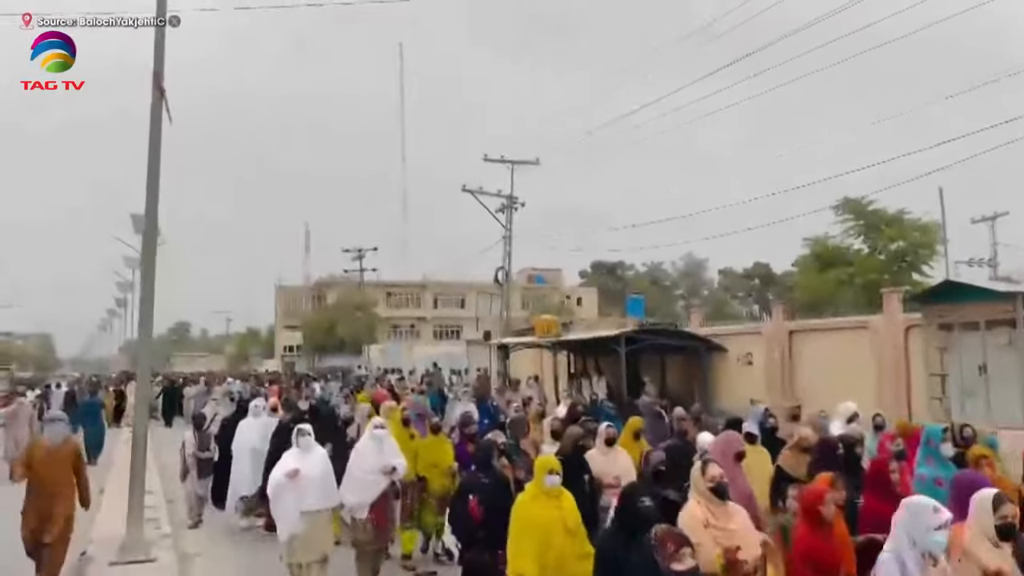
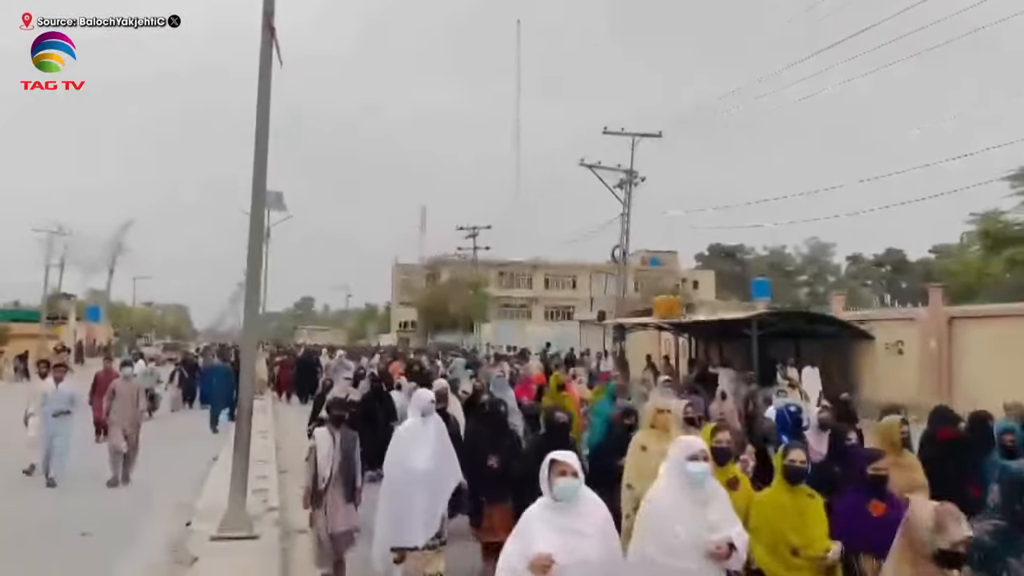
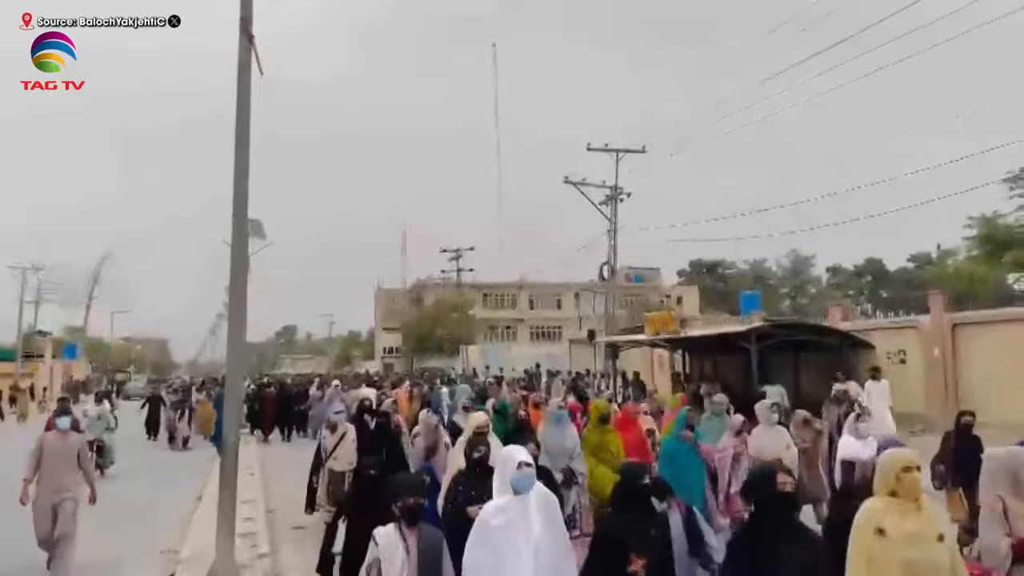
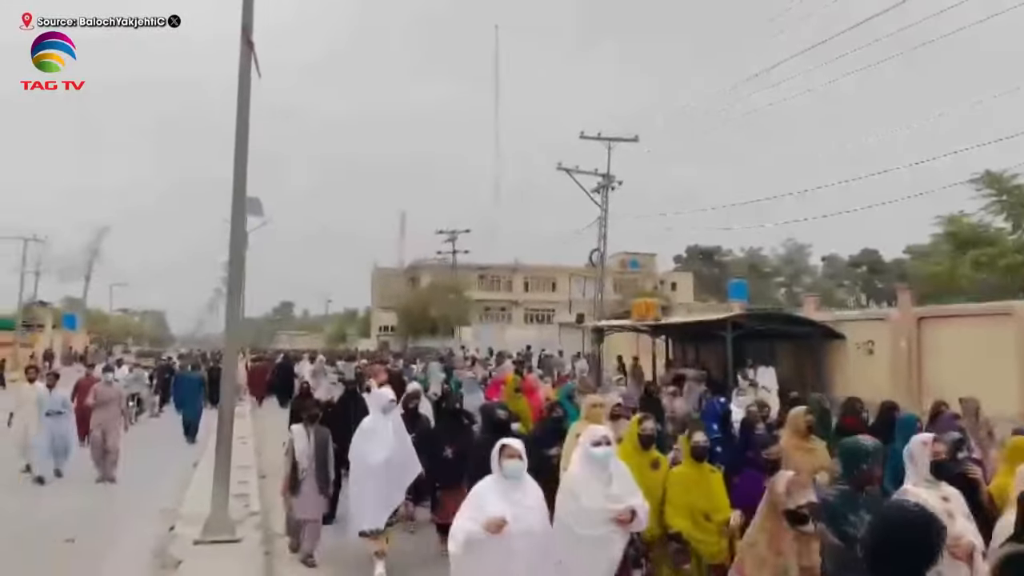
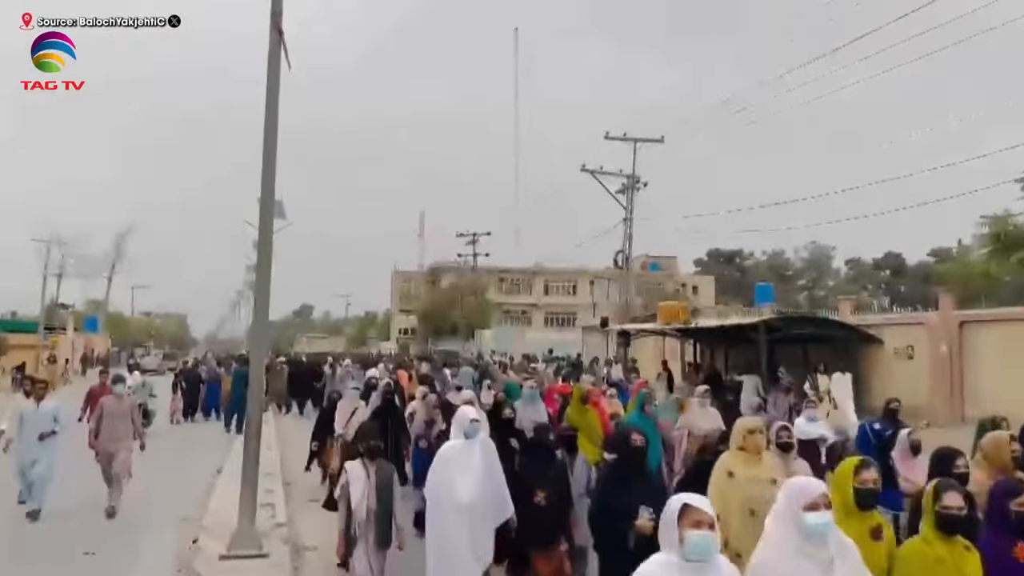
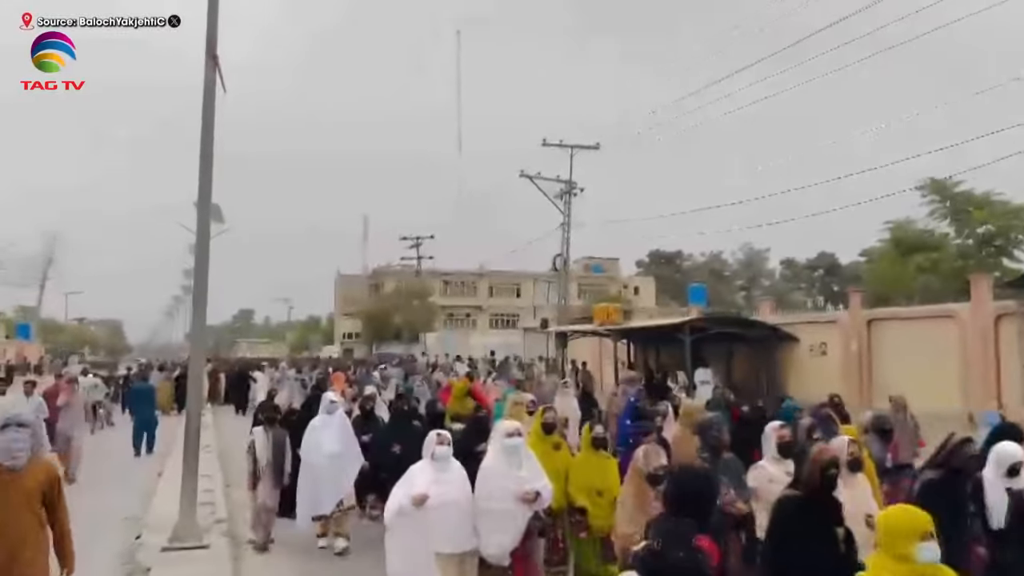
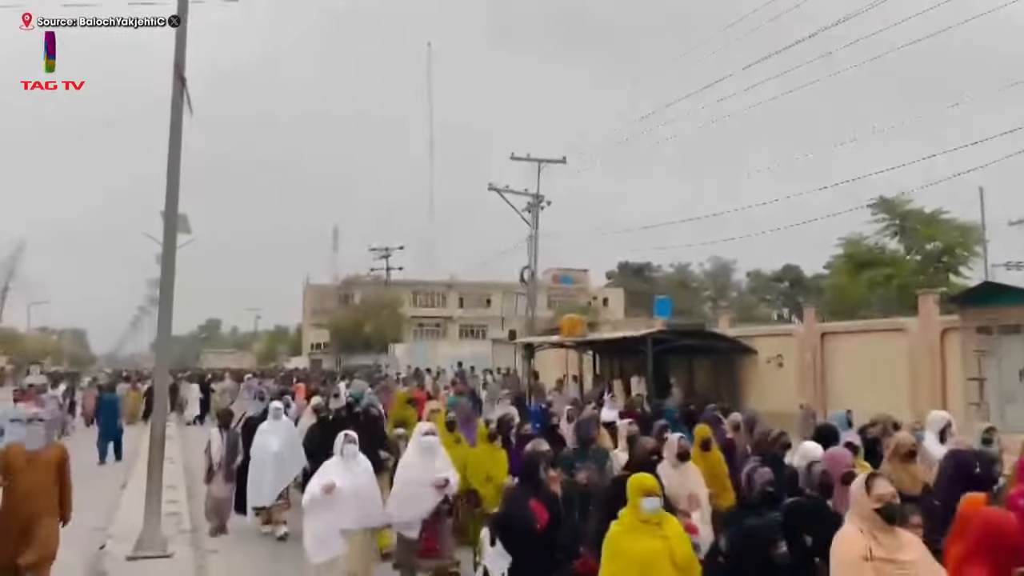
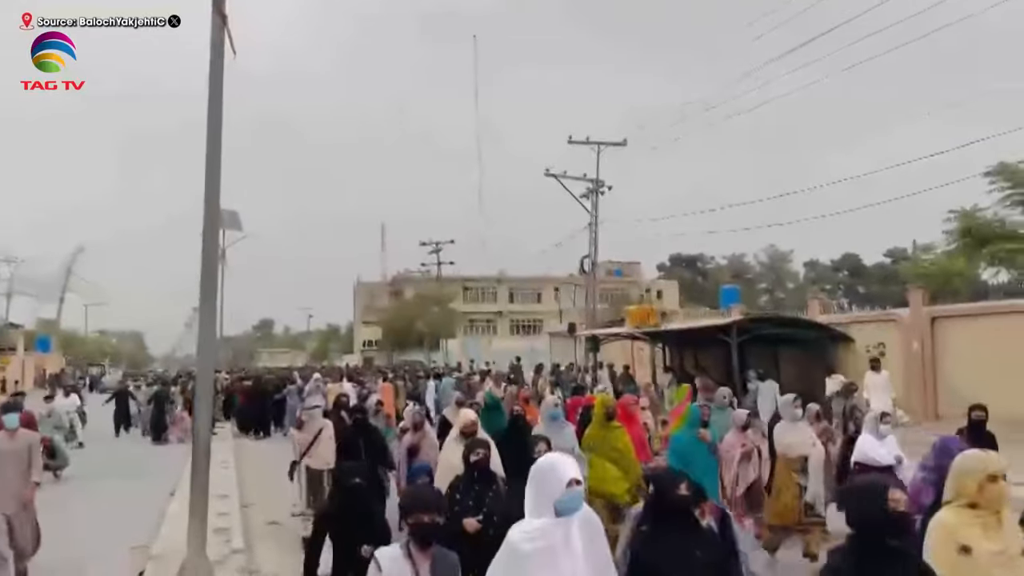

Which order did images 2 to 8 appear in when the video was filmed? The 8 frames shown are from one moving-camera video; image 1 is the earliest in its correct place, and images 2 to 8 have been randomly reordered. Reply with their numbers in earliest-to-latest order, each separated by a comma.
7, 6, 4, 2, 5, 3, 8
